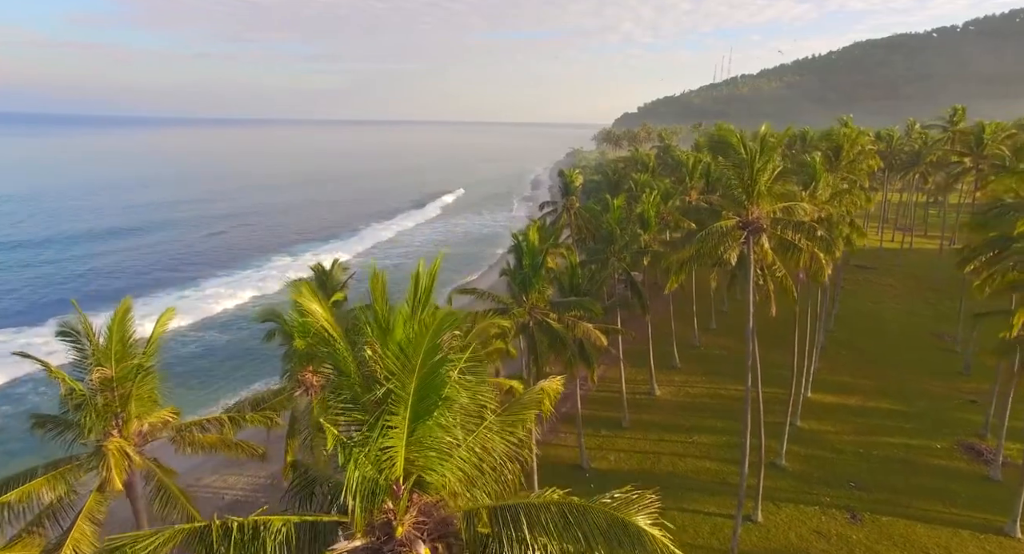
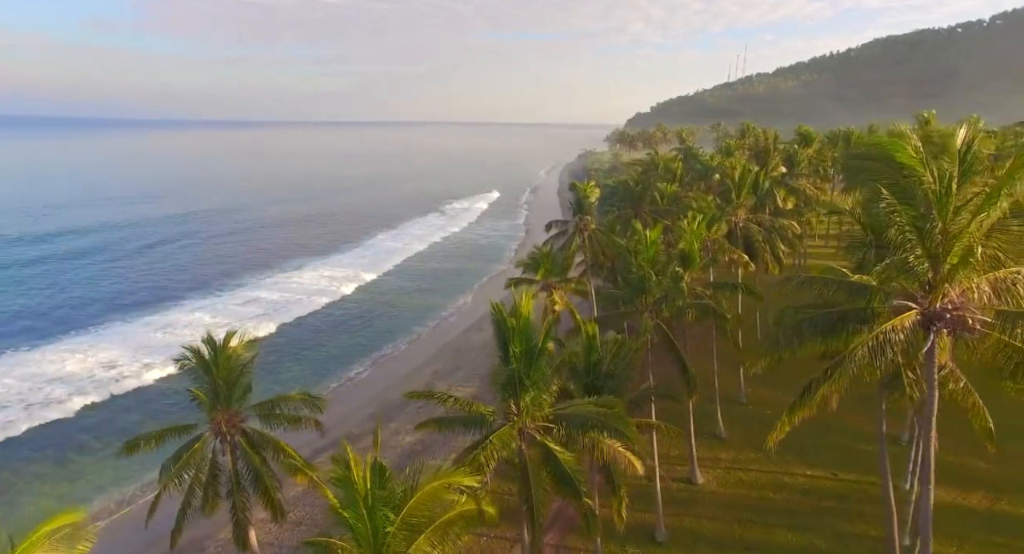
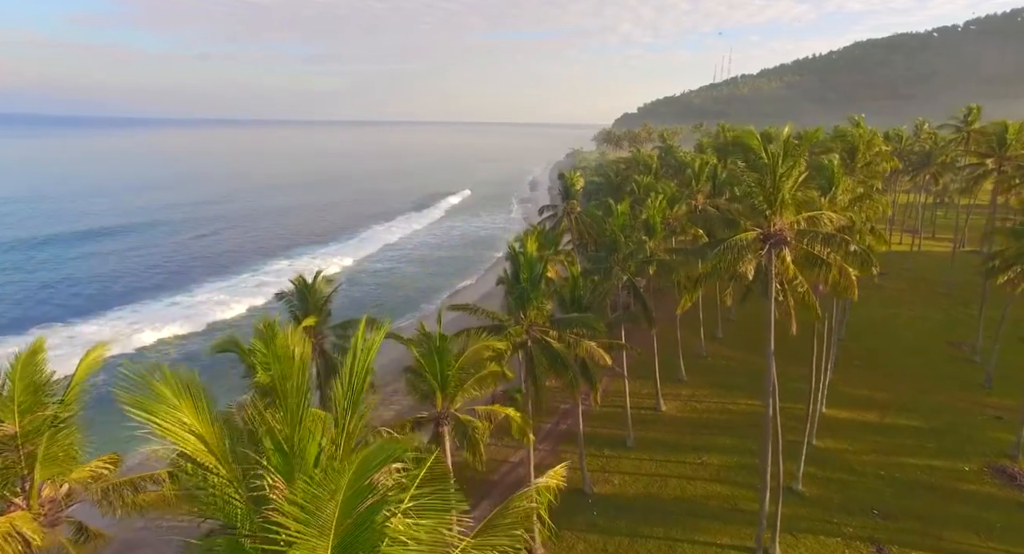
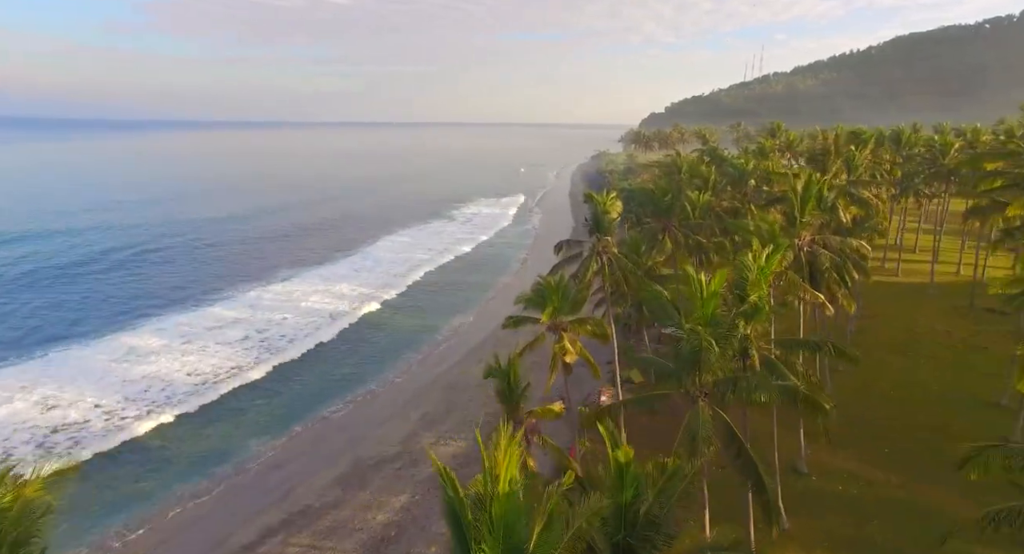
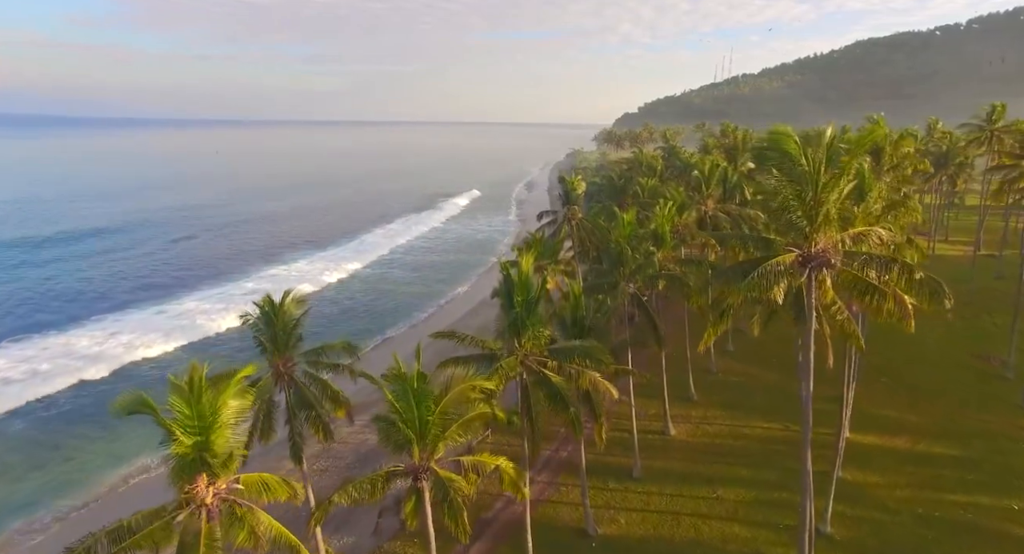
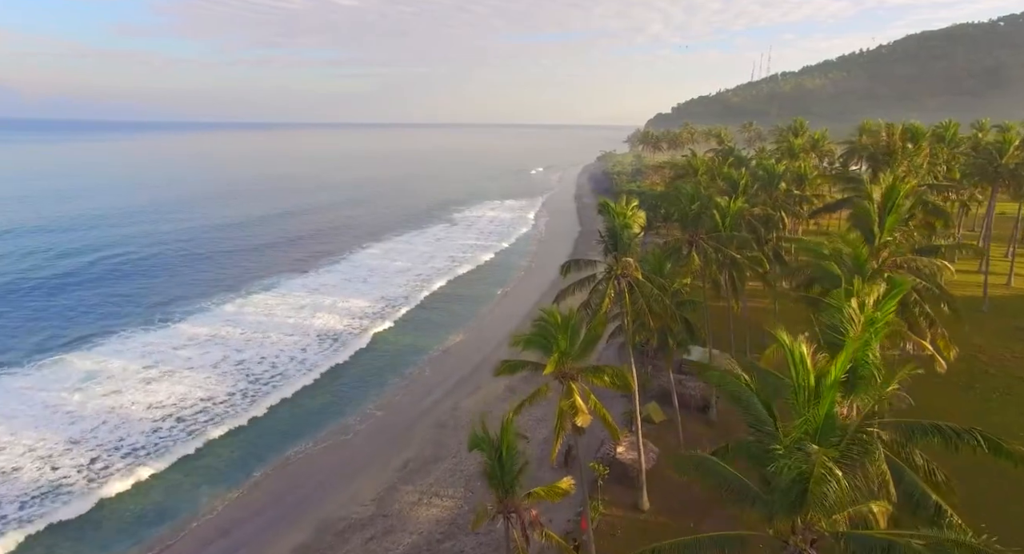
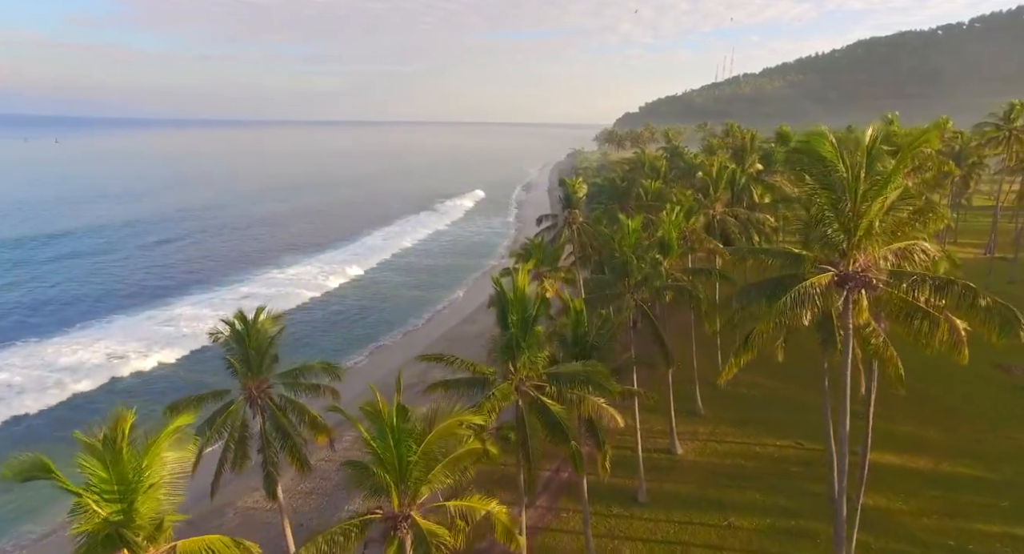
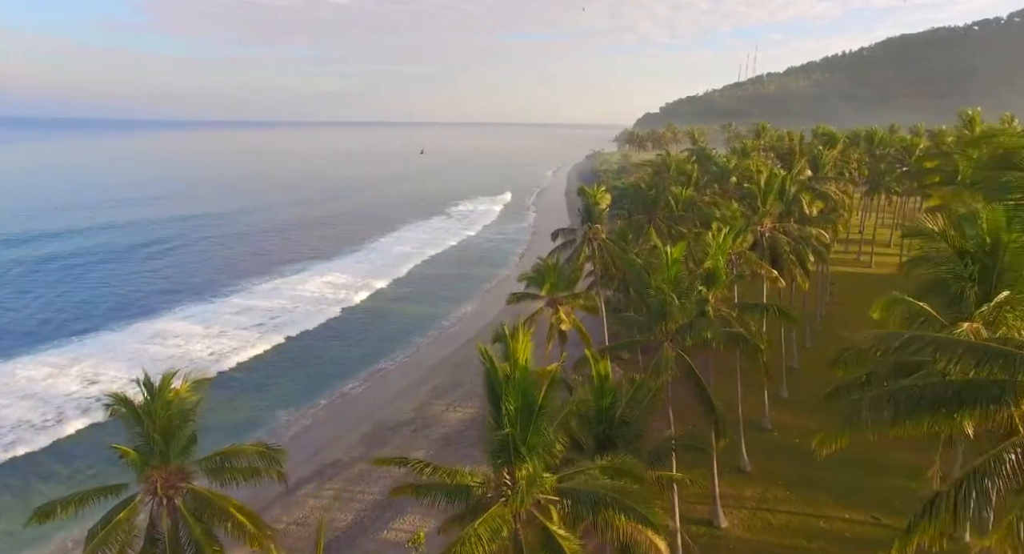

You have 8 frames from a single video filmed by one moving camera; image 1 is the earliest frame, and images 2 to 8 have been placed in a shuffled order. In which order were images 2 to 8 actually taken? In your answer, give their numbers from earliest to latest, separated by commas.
3, 5, 7, 2, 8, 4, 6
